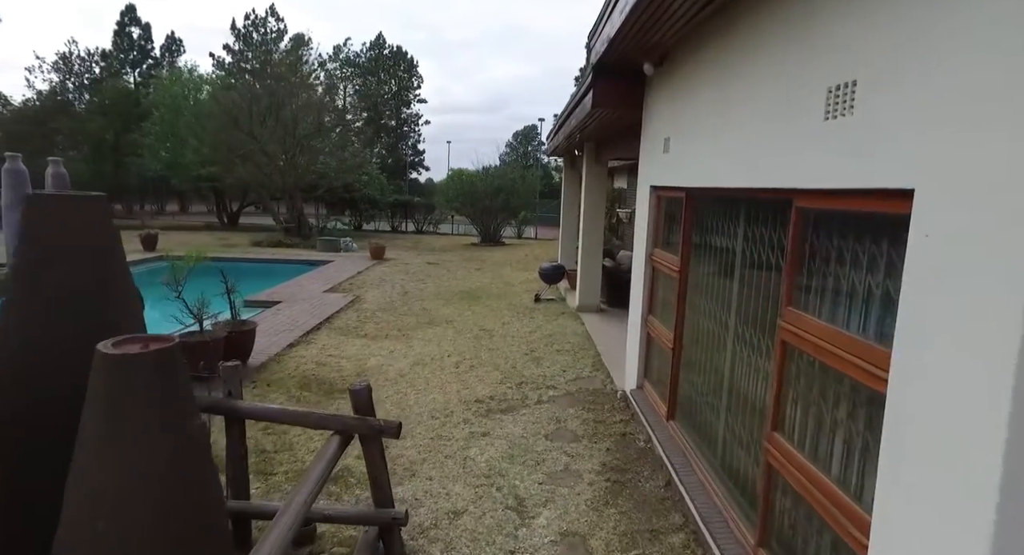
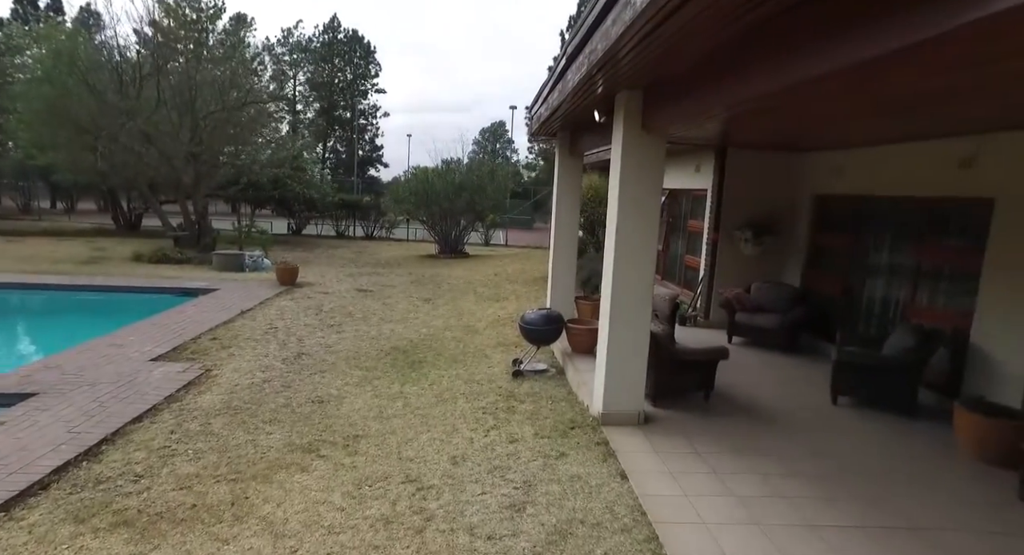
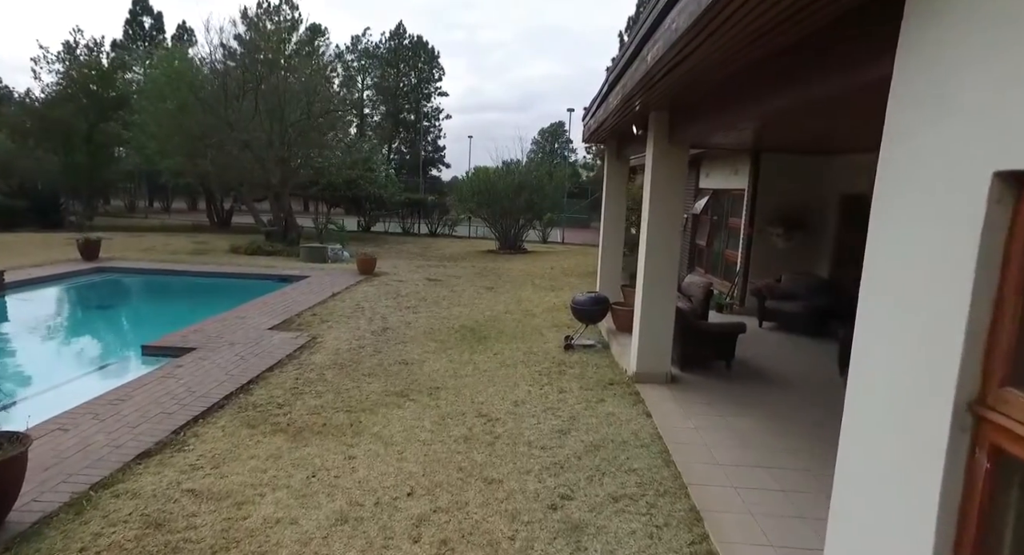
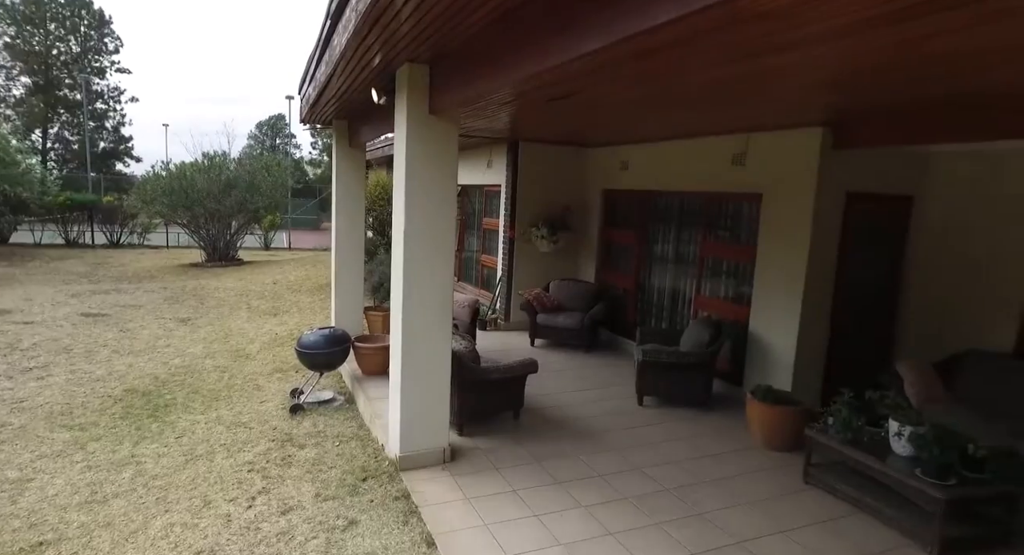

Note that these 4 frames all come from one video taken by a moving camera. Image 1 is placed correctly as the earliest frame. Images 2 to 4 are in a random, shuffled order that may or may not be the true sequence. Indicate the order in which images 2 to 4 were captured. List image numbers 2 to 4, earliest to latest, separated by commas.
3, 2, 4
